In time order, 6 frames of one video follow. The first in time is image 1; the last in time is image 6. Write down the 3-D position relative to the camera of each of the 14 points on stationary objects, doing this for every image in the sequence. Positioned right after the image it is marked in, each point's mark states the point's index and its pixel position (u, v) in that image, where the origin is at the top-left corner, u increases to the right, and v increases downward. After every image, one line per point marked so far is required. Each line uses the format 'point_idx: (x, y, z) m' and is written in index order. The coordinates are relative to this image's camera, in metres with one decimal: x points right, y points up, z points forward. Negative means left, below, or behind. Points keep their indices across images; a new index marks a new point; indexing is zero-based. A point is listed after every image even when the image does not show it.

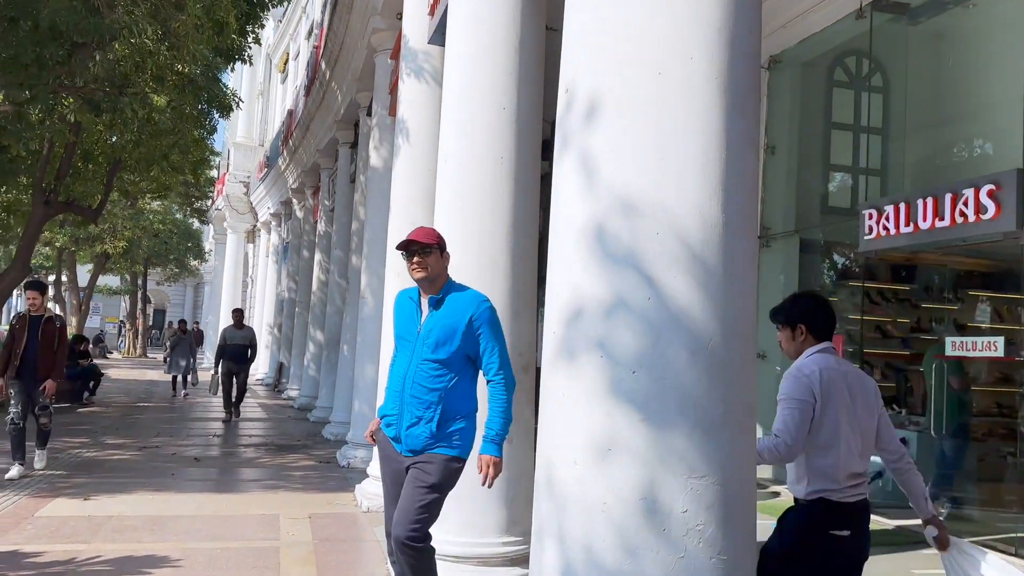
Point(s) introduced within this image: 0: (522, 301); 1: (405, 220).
0: (+0.1, -0.1, +5.1) m
1: (-0.9, +0.6, +7.3) m
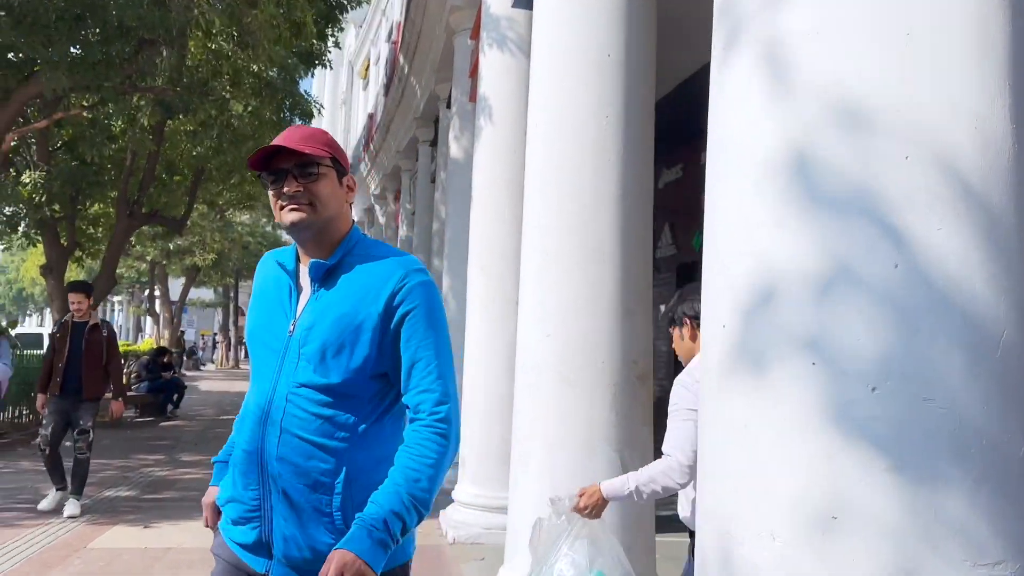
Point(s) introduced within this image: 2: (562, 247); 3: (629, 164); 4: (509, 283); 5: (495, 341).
0: (+0.6, 0.0, +4.1) m
1: (-0.2, +0.6, +6.4) m
2: (+0.3, +0.2, +4.0) m
3: (+0.6, +0.6, +4.1) m
4: (0.0, +0.1, +6.3) m
5: (-0.1, -0.4, +6.3) m
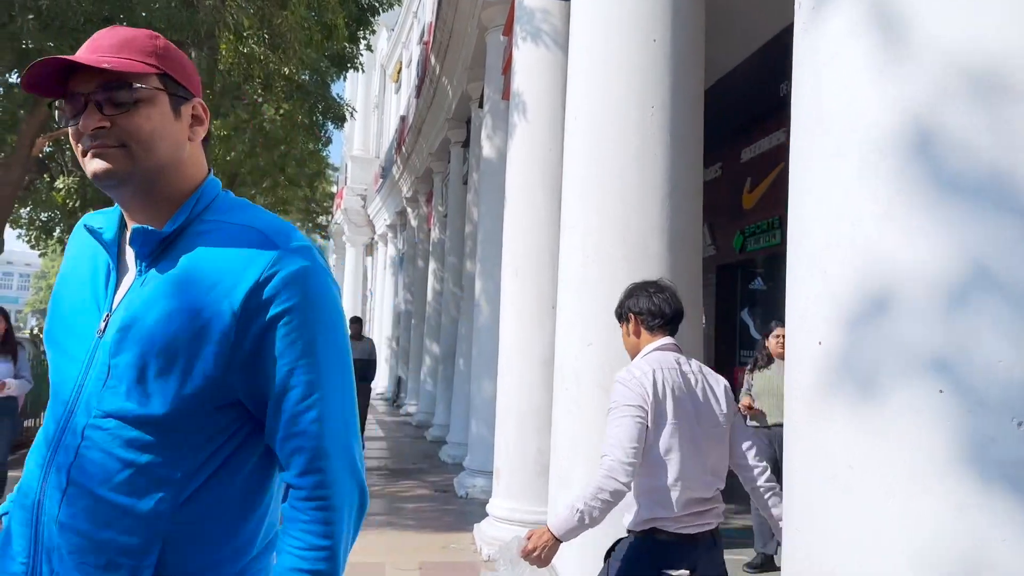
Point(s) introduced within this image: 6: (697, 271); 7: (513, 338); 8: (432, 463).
0: (+0.8, -0.1, +3.8) m
1: (+0.1, +0.6, +6.1) m
2: (+0.4, +0.2, +3.7) m
3: (+0.8, +0.6, +3.7) m
4: (+0.2, 0.0, +6.0) m
5: (+0.2, -0.4, +6.0) m
6: (+0.9, +0.1, +3.8) m
7: (0.0, -0.4, +6.1) m
8: (-1.0, -2.2, +10.5) m
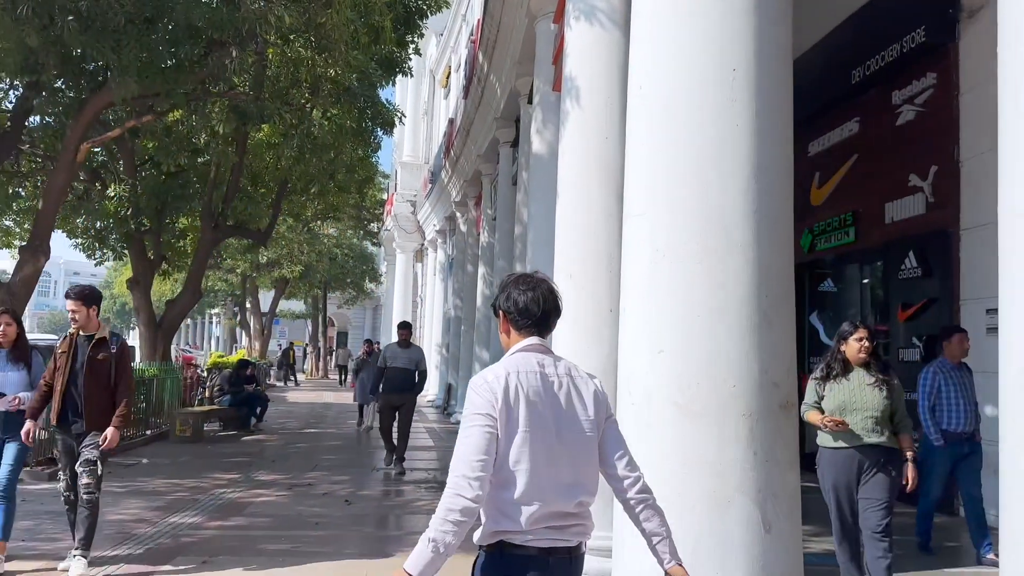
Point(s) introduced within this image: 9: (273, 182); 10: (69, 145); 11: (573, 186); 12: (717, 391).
0: (+1.0, 0.0, +3.2) m
1: (+0.5, +0.6, +5.6) m
2: (+0.7, +0.2, +3.2) m
3: (+1.0, +0.6, +3.2) m
4: (+0.6, 0.0, +5.5) m
5: (+0.5, -0.4, +5.5) m
6: (+1.1, +0.1, +3.3) m
7: (+0.4, -0.4, +5.6) m
8: (-0.4, -2.3, +10.0) m
9: (-5.6, +2.5, +19.4) m
10: (-5.5, +1.8, +10.2) m
11: (+0.4, +0.7, +5.7) m
12: (+0.8, -0.4, +3.1) m
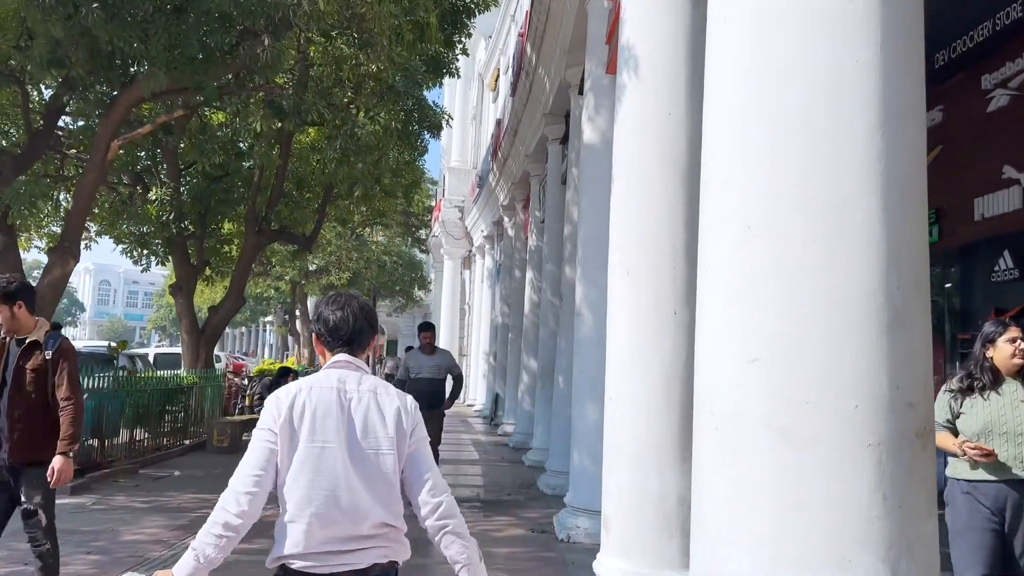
0: (+1.2, 0.0, +2.4) m
1: (+0.8, +0.6, +4.9) m
2: (+0.8, +0.2, +2.5) m
3: (+1.1, +0.6, +2.4) m
4: (+0.9, 0.0, +4.8) m
5: (+0.8, -0.4, +4.7) m
6: (+1.2, +0.1, +2.5) m
7: (+0.7, -0.4, +4.9) m
8: (+0.2, -2.3, +9.3) m
9: (-4.5, +2.4, +19.0) m
10: (-4.9, +1.7, +9.8) m
11: (+0.7, +0.7, +4.9) m
12: (+0.9, -0.4, +2.3) m
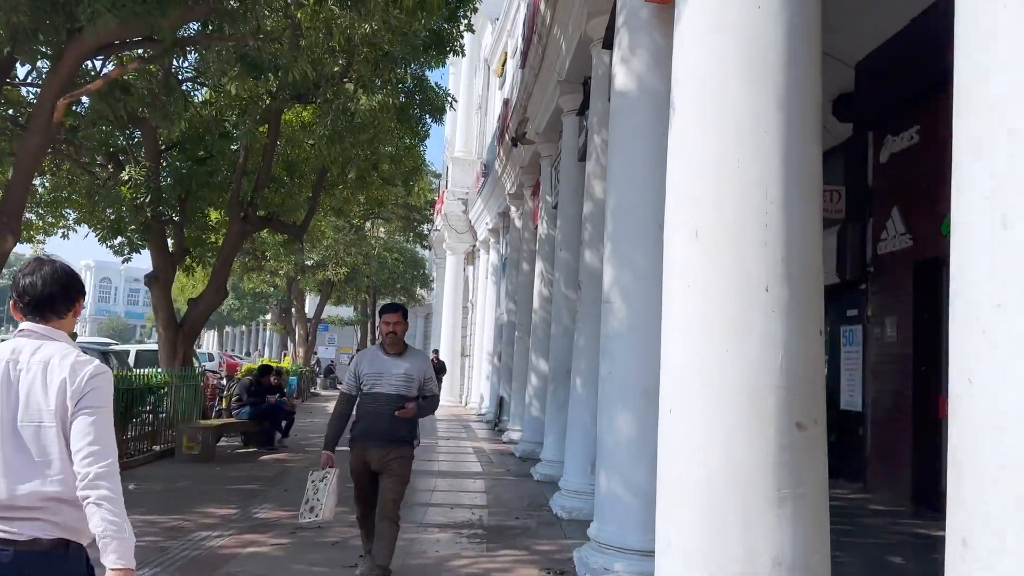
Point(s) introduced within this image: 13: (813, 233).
0: (+1.2, +0.1, +1.0) m
1: (+0.8, +0.7, +3.5) m
2: (+0.9, +0.4, +1.0) m
3: (+1.2, +0.8, +1.0) m
4: (+1.0, +0.2, +3.3) m
5: (+0.9, -0.3, +3.3) m
6: (+1.3, +0.3, +1.1) m
7: (+0.8, -0.2, +3.4) m
8: (+0.3, -2.2, +7.8) m
9: (-4.3, +2.5, +17.6) m
10: (-4.8, +1.9, +8.4) m
11: (+0.8, +0.8, +3.5) m
12: (+1.0, -0.2, +0.9) m
13: (+1.3, +0.2, +3.4) m
